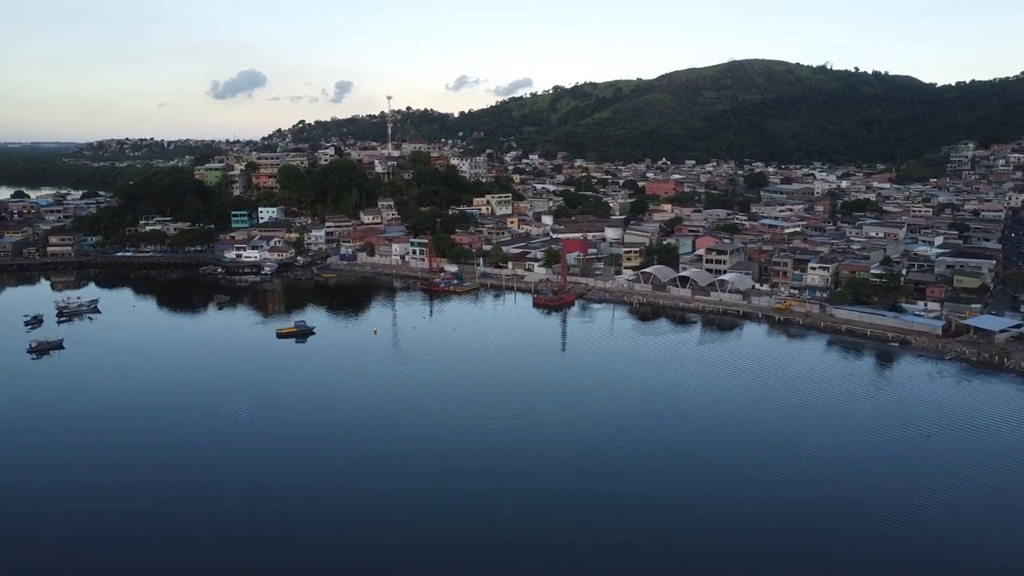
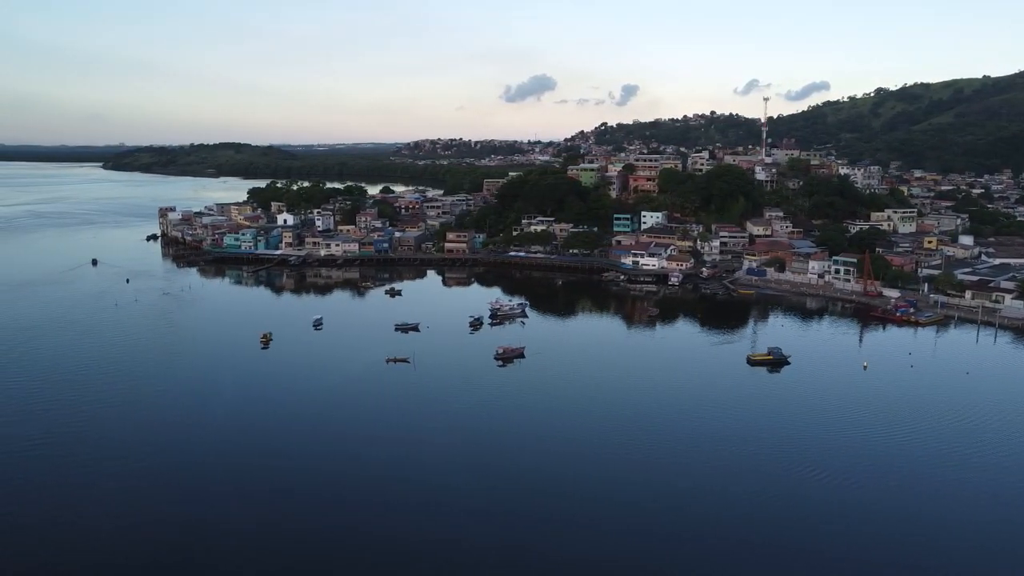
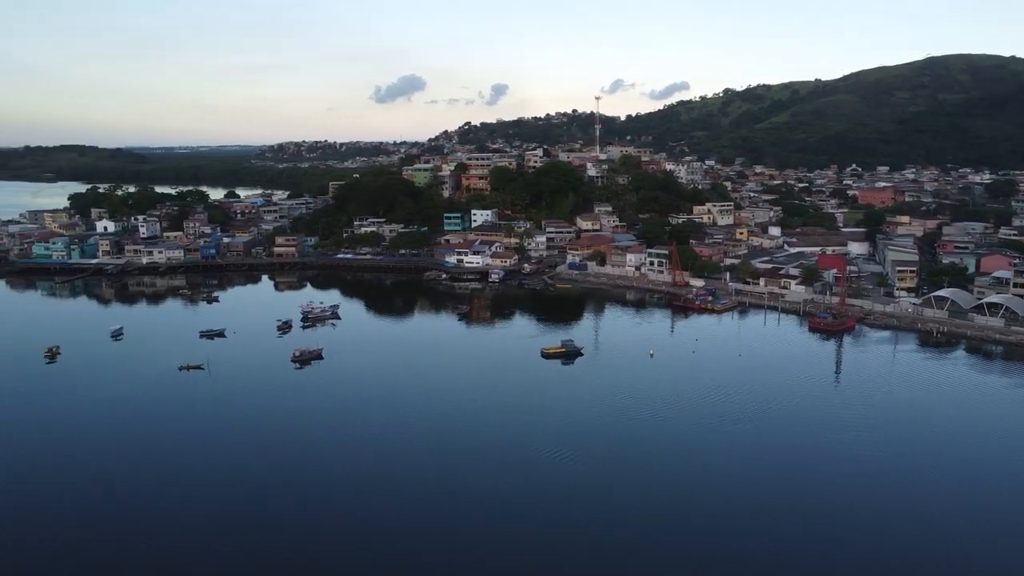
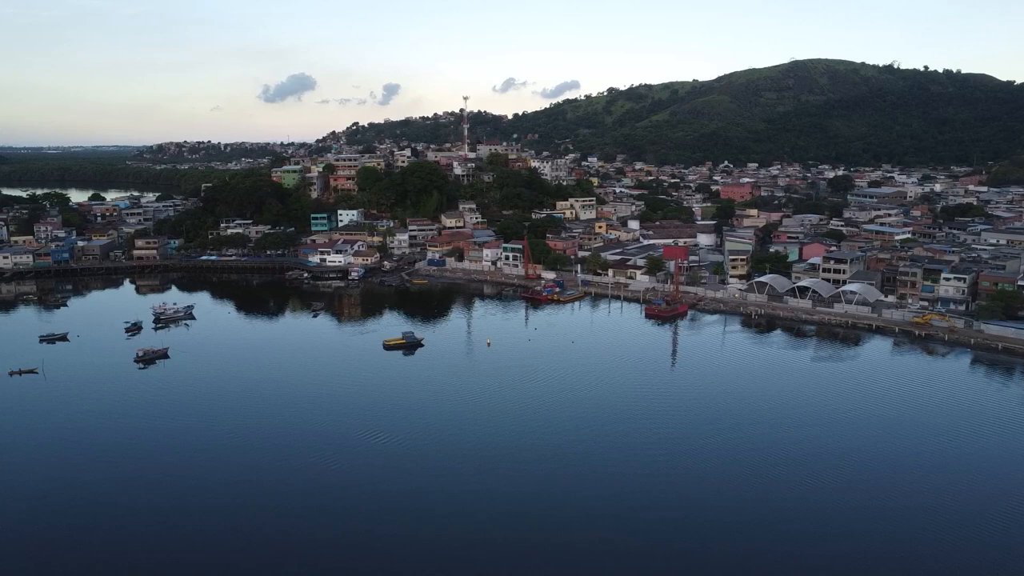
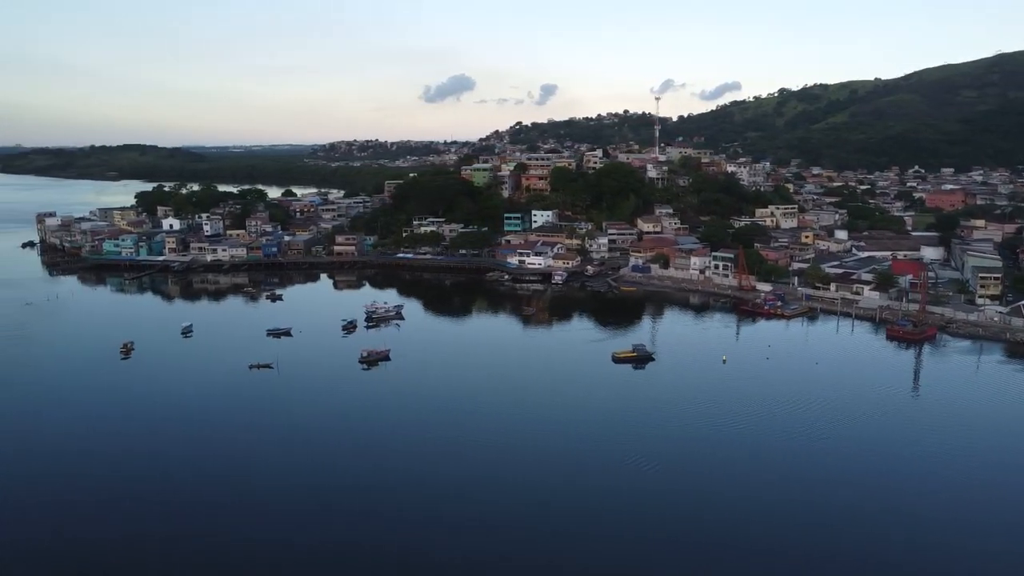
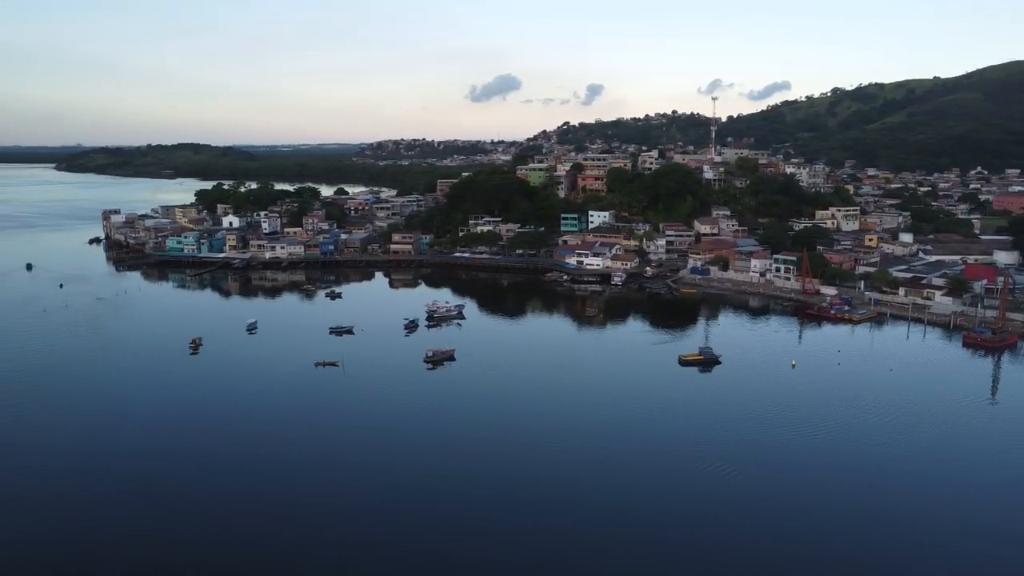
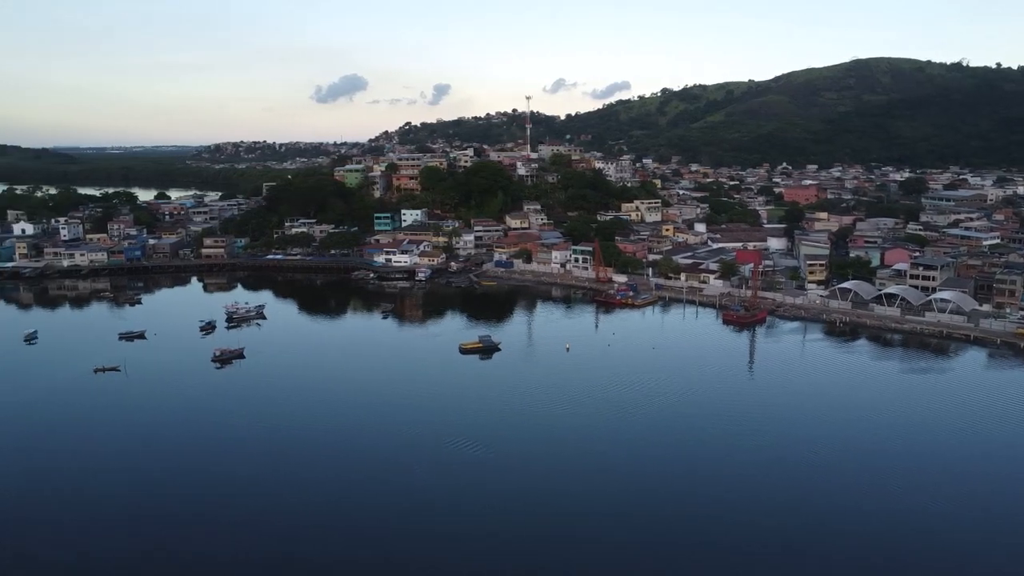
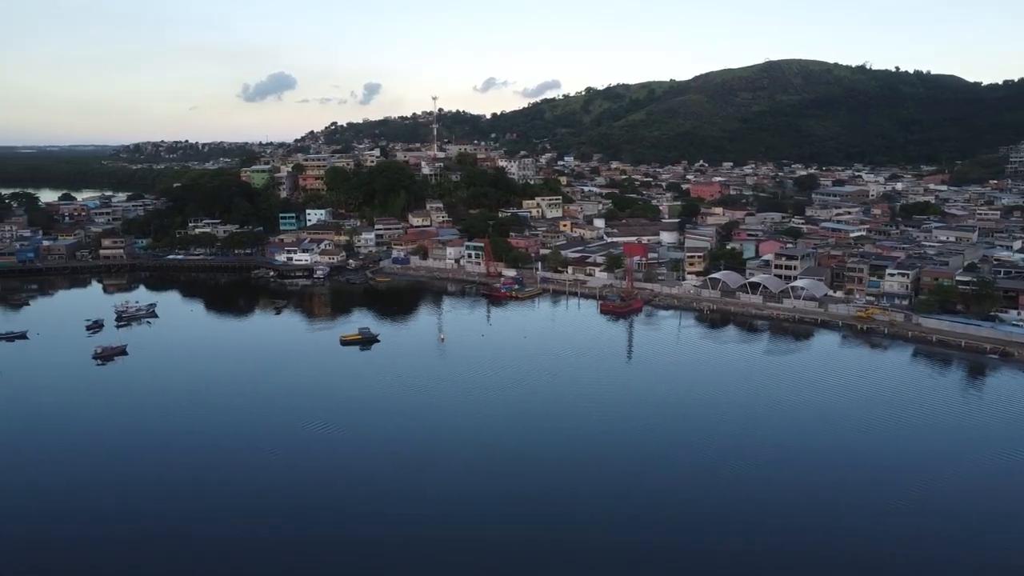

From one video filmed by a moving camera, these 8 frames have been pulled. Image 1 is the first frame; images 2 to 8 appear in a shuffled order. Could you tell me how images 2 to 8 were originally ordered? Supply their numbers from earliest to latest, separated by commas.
8, 4, 7, 3, 5, 6, 2
